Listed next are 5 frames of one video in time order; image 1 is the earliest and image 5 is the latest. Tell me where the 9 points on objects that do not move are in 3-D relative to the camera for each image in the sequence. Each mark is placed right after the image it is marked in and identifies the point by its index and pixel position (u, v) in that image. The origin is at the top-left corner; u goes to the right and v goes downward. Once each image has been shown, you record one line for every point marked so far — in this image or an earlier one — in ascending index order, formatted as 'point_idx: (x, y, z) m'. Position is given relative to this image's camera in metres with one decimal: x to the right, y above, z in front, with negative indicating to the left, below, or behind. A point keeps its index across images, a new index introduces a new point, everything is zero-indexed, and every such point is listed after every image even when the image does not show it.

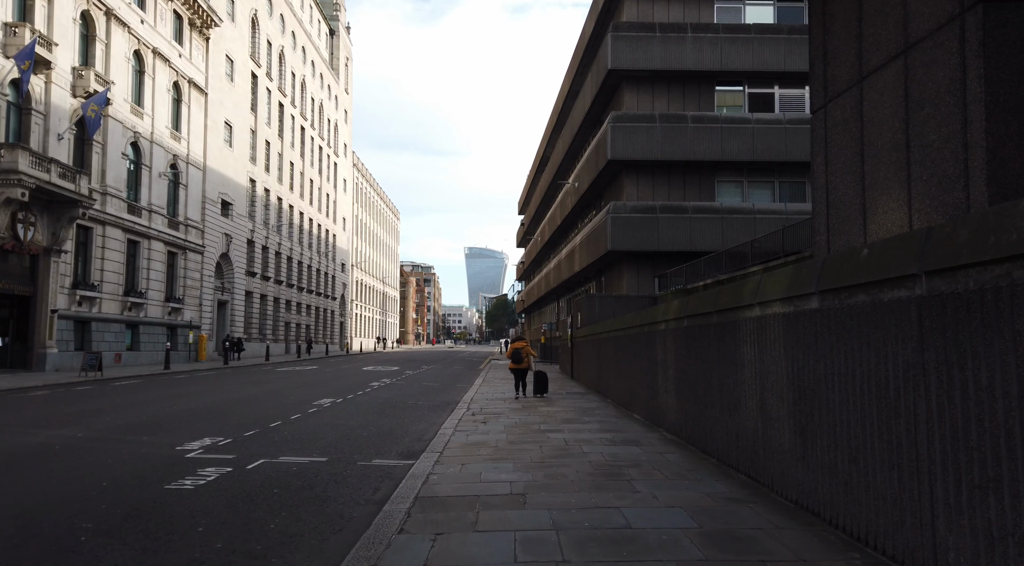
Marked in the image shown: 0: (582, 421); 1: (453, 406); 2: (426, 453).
0: (+1.2, -2.3, +11.2) m
1: (-1.3, -2.7, +14.5) m
2: (-1.1, -2.1, +8.3) m
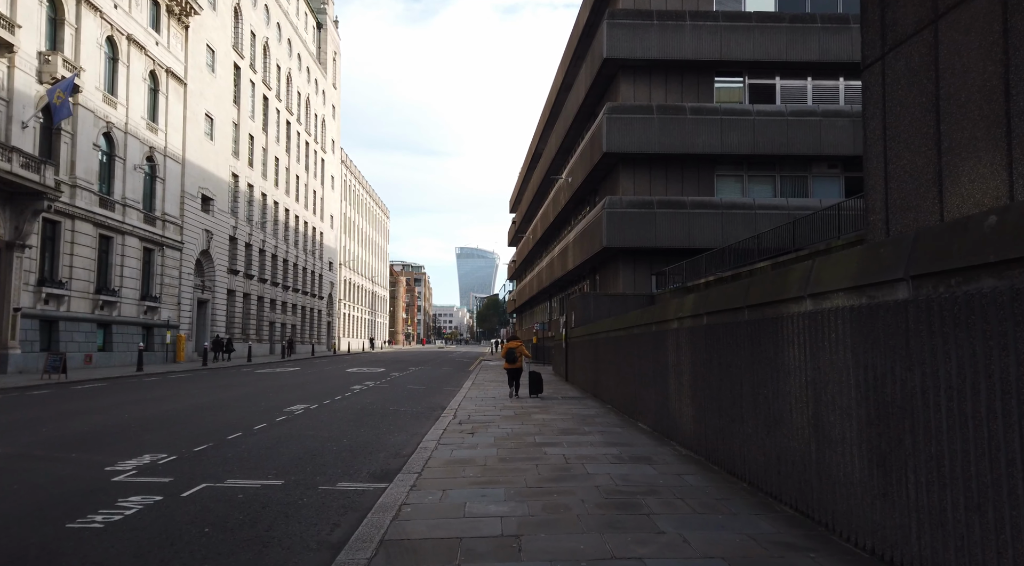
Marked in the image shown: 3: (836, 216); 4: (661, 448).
0: (+1.0, -2.2, +9.9) m
1: (-1.4, -2.6, +13.2) m
2: (-1.2, -2.0, +7.0) m
3: (+7.9, +1.6, +16.3) m
4: (+1.8, -2.1, +8.3) m
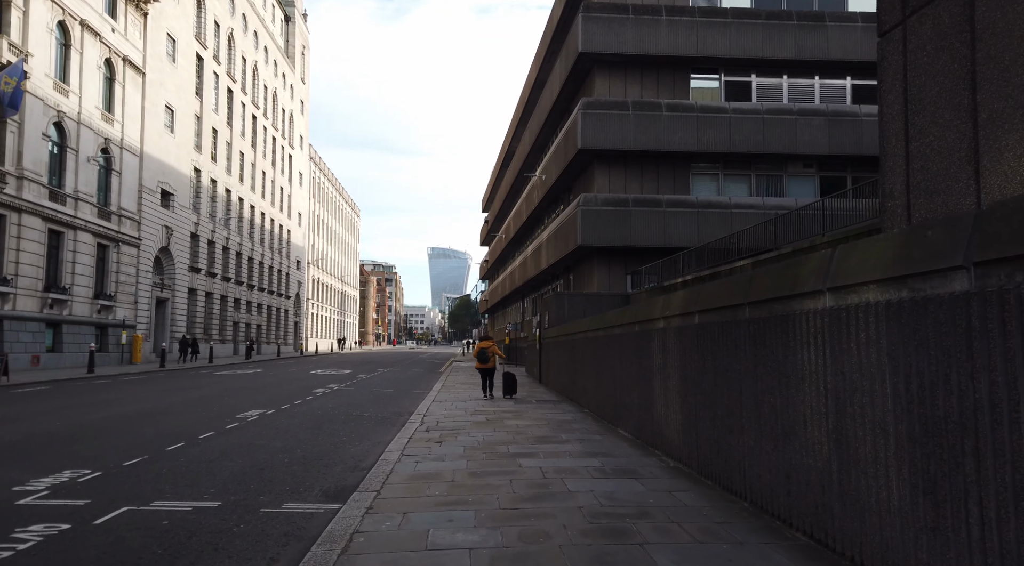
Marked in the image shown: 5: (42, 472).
0: (+0.7, -2.2, +9.2) m
1: (-2.0, -2.5, +12.4) m
2: (-1.4, -1.9, +6.2) m
3: (+7.2, +1.6, +15.9) m
4: (+1.5, -2.0, +7.6) m
5: (-5.0, -2.0, +7.1) m
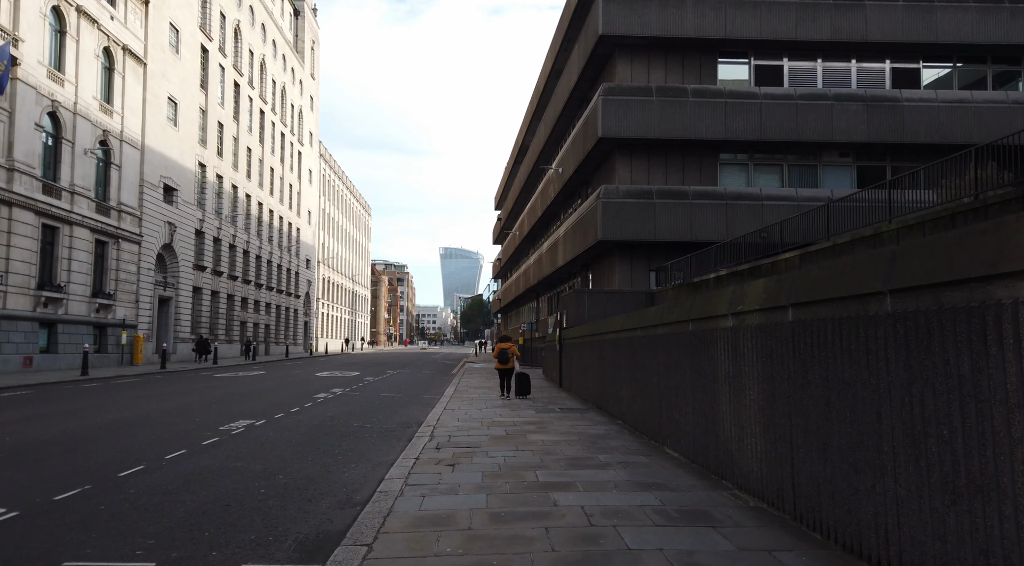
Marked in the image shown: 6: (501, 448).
0: (+1.0, -2.0, +7.5) m
1: (-1.6, -2.4, +10.8) m
2: (-1.2, -1.8, +4.6) m
3: (+7.7, +1.8, +14.1) m
4: (+1.8, -1.9, +6.0) m
5: (-4.7, -1.9, +5.5) m
6: (-0.2, -2.2, +8.7) m
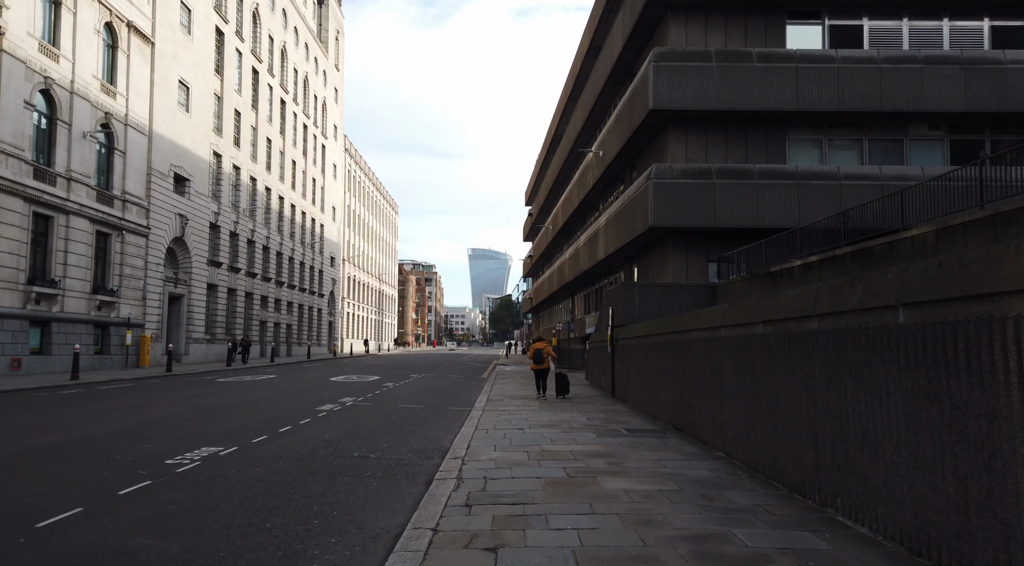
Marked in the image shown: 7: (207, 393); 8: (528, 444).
0: (+1.5, -1.8, +4.3) m
1: (-0.9, -2.1, +7.7) m
2: (-0.7, -1.6, +1.5) m
3: (+8.5, +2.1, +10.6) m
4: (+2.3, -1.6, +2.7) m
5: (-4.2, -1.6, +2.6) m
6: (+0.4, -1.9, +5.5) m
7: (-8.5, -3.1, +18.6) m
8: (+0.2, -2.2, +9.3) m
